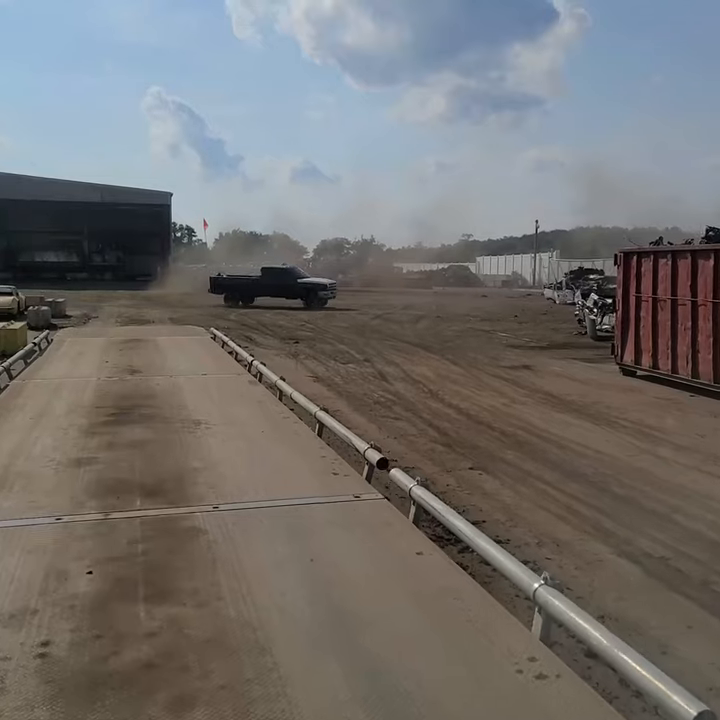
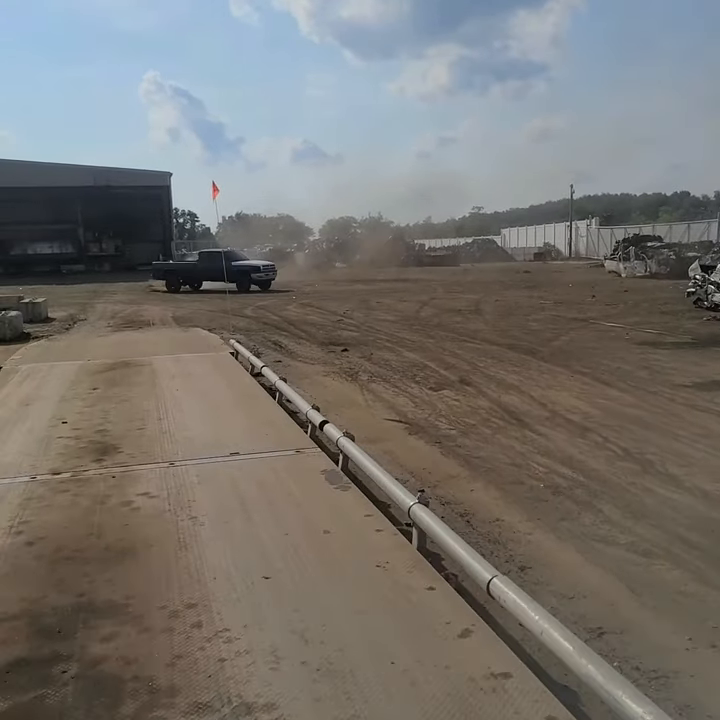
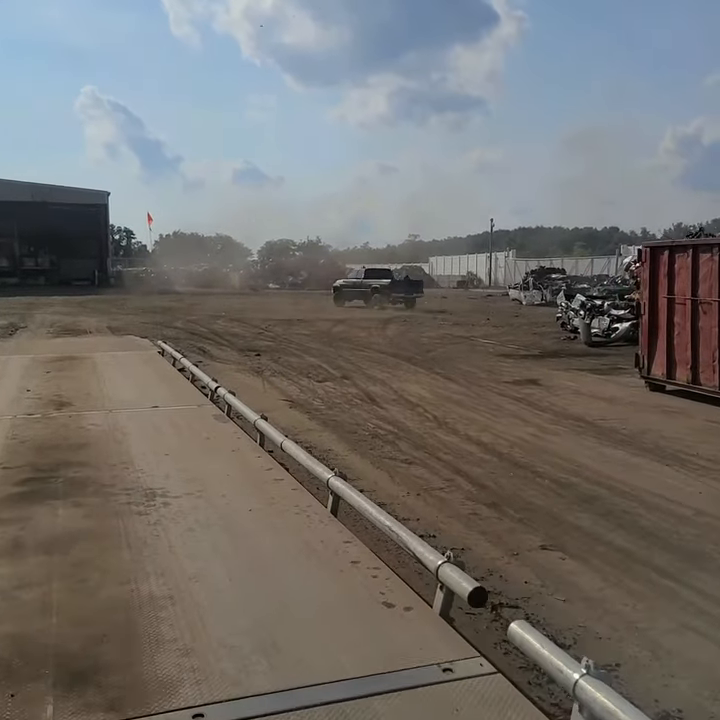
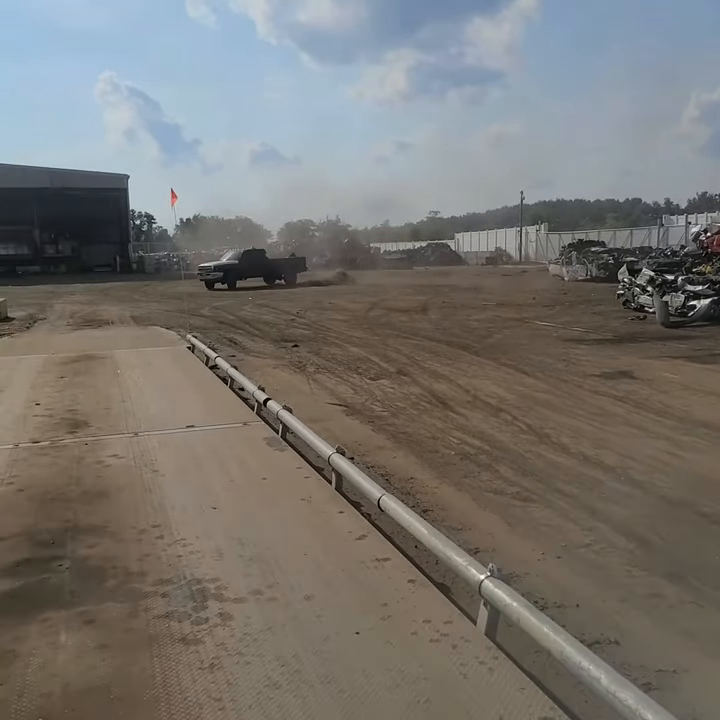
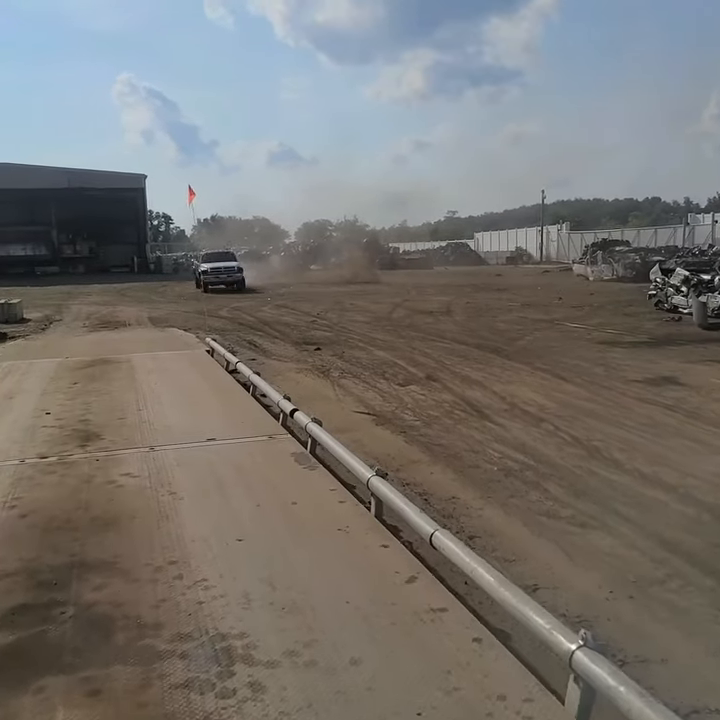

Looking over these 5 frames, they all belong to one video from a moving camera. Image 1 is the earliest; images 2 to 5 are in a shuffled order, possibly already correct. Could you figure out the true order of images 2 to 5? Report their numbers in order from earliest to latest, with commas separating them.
3, 4, 5, 2
